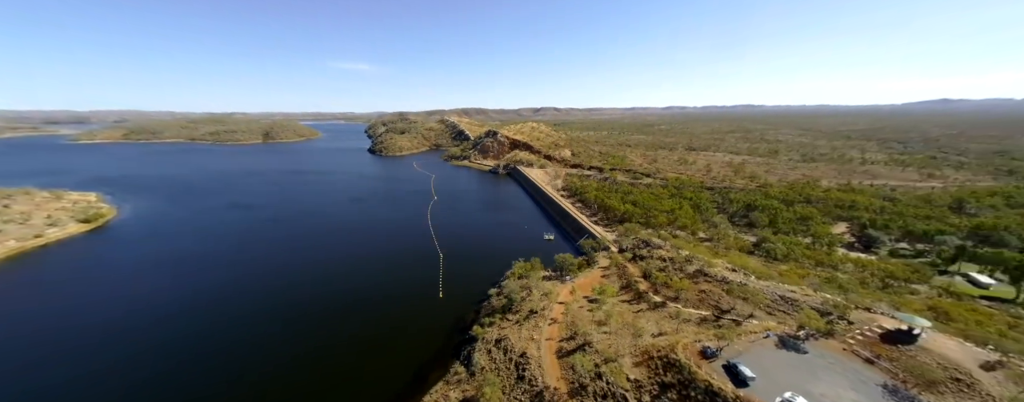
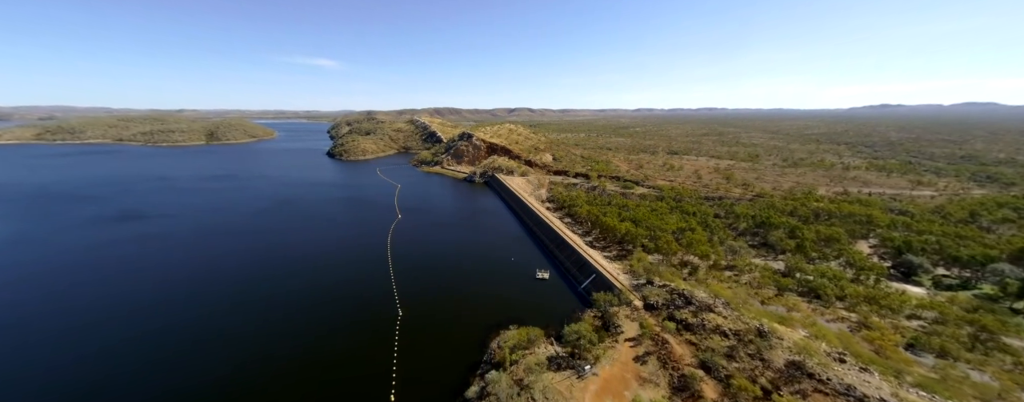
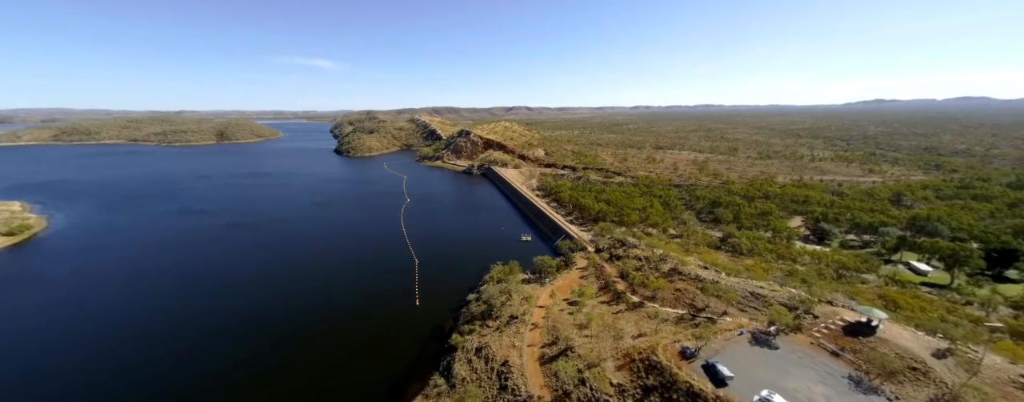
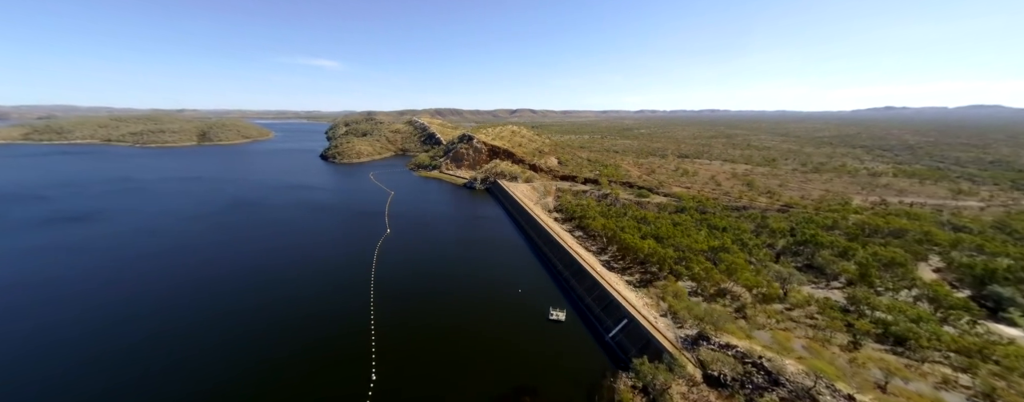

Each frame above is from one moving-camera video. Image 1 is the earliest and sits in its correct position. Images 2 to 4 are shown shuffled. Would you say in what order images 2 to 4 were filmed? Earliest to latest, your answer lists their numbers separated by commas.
3, 2, 4
